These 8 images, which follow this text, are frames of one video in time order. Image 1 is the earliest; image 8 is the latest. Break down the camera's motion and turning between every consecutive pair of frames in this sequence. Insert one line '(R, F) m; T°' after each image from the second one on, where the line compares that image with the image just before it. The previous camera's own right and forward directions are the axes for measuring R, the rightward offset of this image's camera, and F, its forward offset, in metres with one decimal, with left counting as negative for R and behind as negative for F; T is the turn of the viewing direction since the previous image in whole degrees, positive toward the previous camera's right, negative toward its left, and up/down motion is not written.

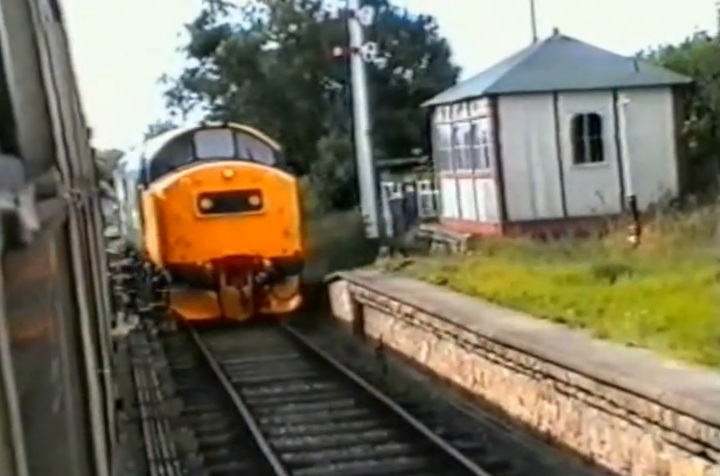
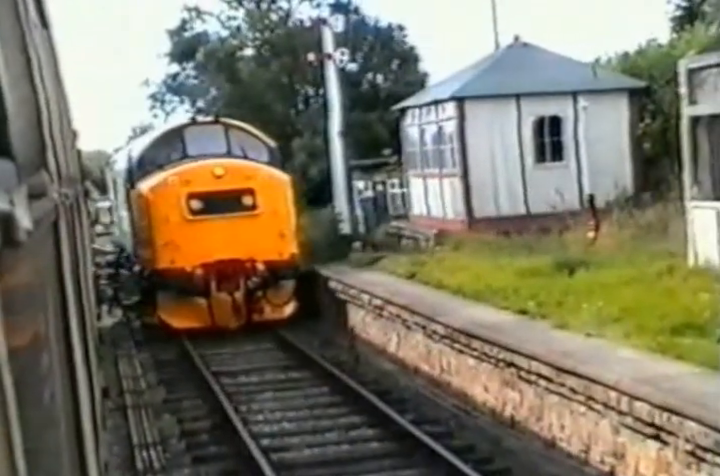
(+0.1, -0.5) m; +1°
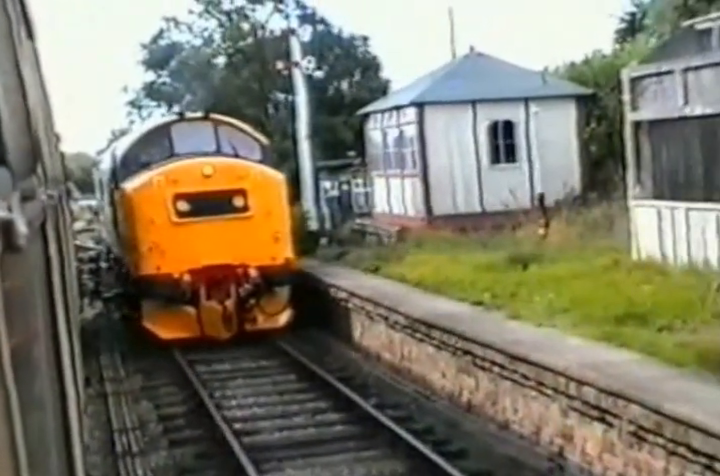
(0.0, -0.7) m; +1°
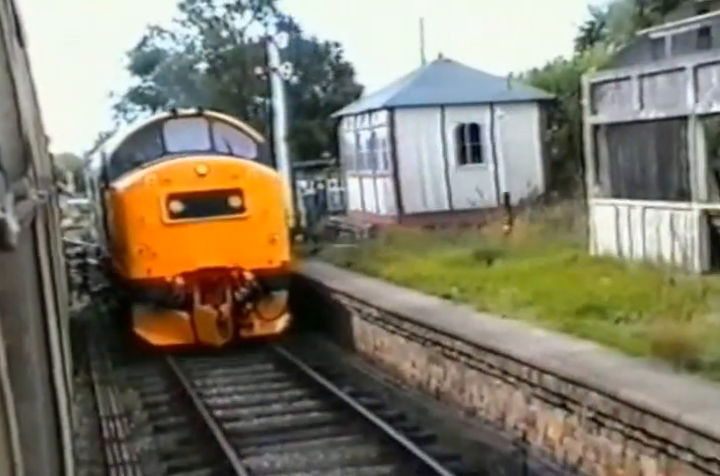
(0.0, -0.6) m; +1°
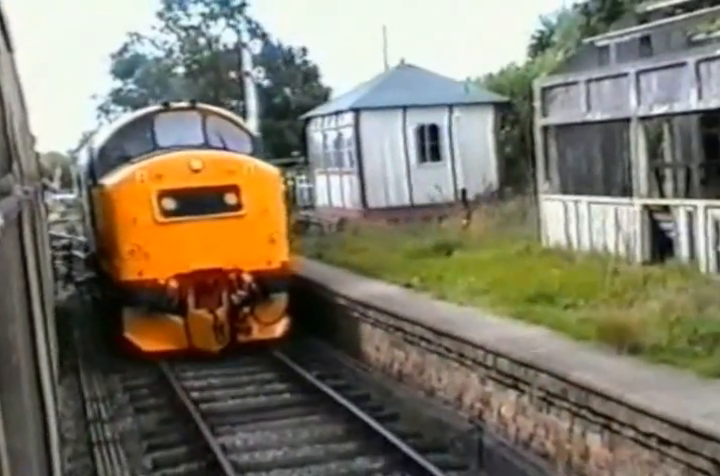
(0.0, -0.8) m; +2°
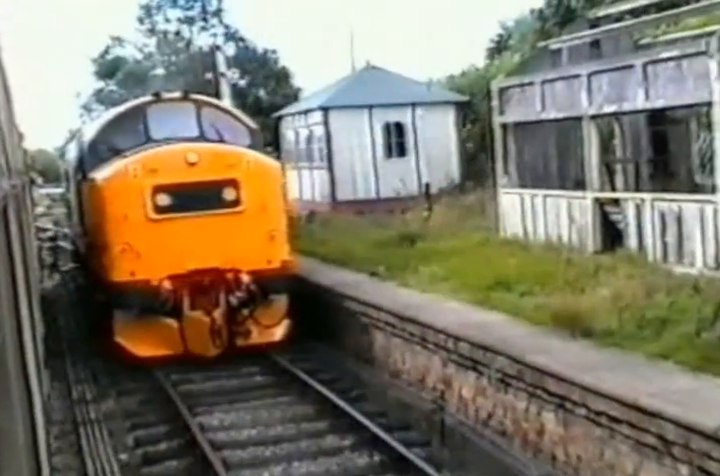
(+0.1, -0.7) m; +1°
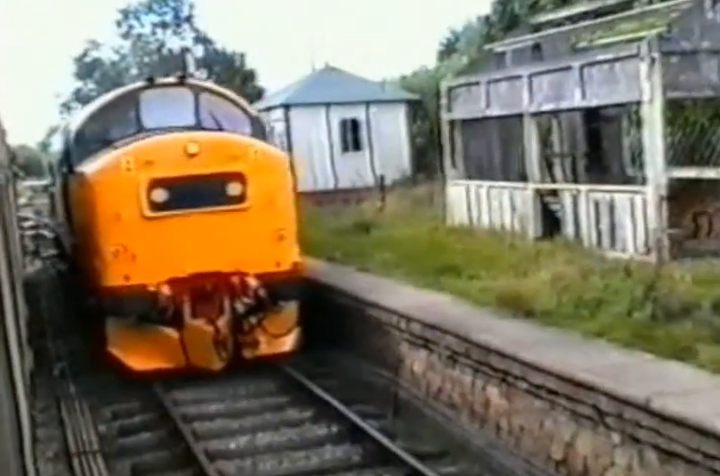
(+0.1, -1.0) m; +1°
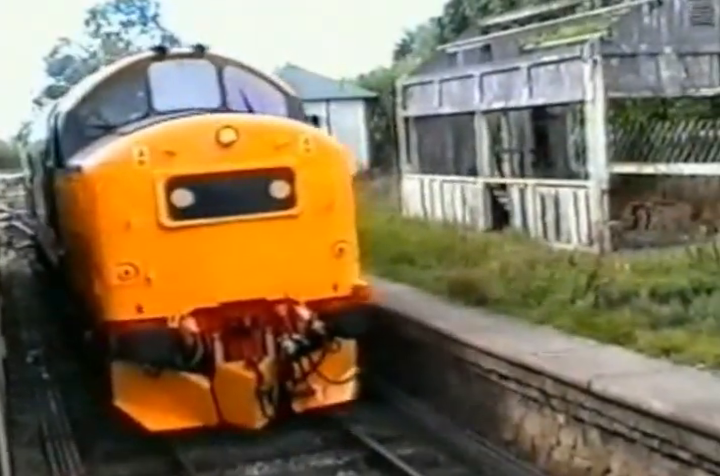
(0.0, -0.7) m; +2°
